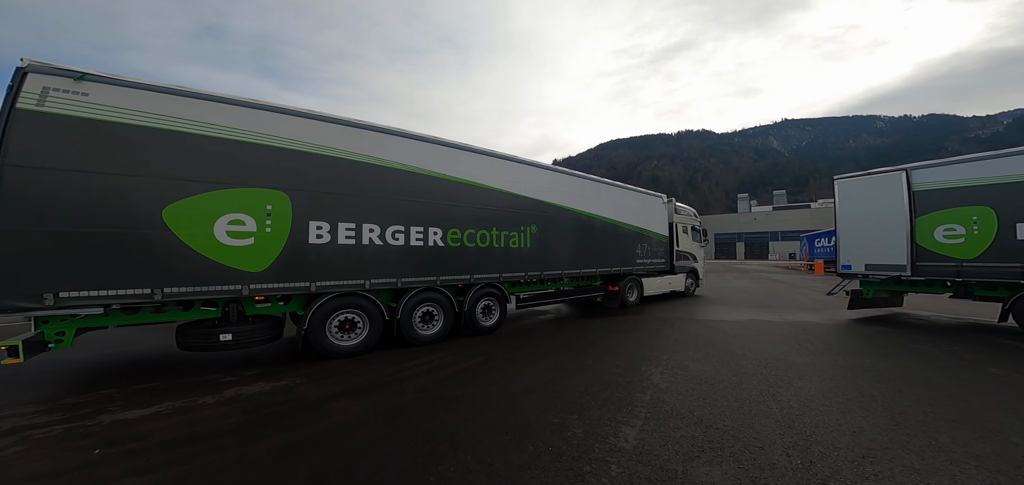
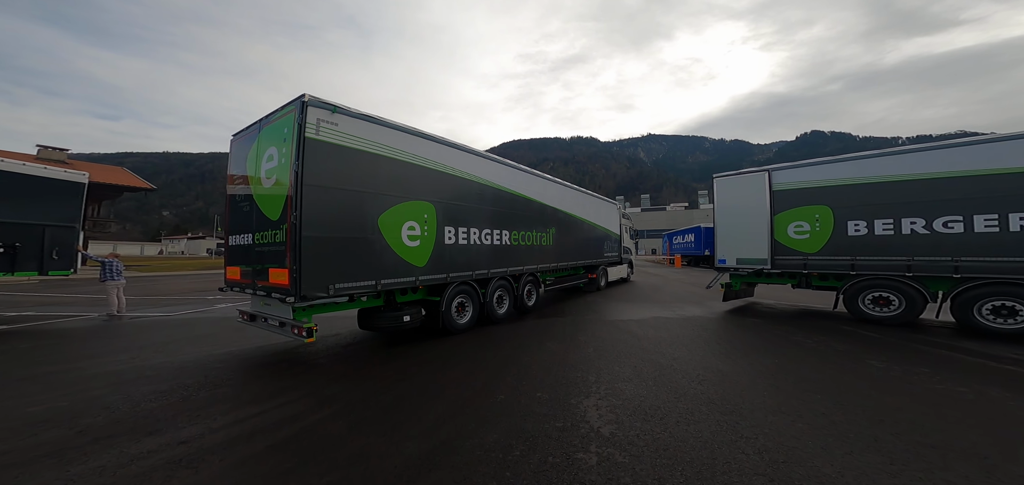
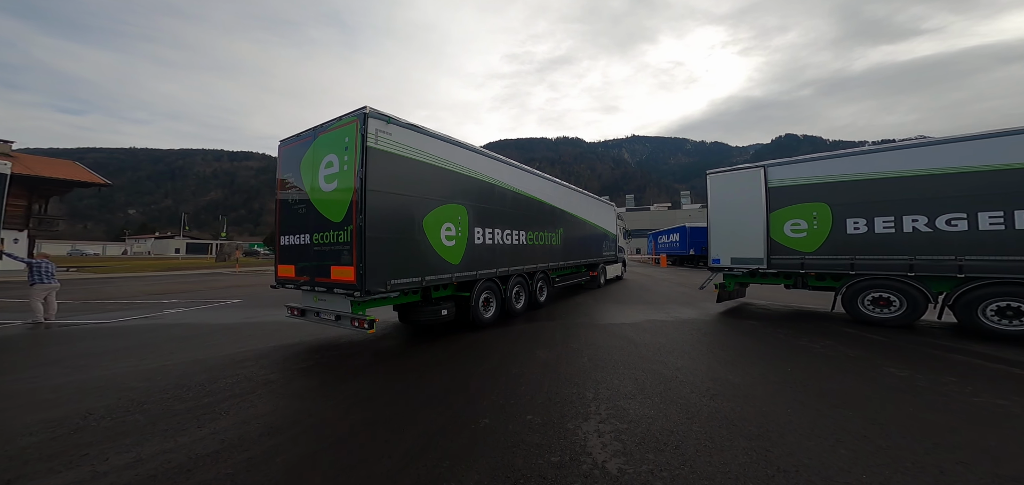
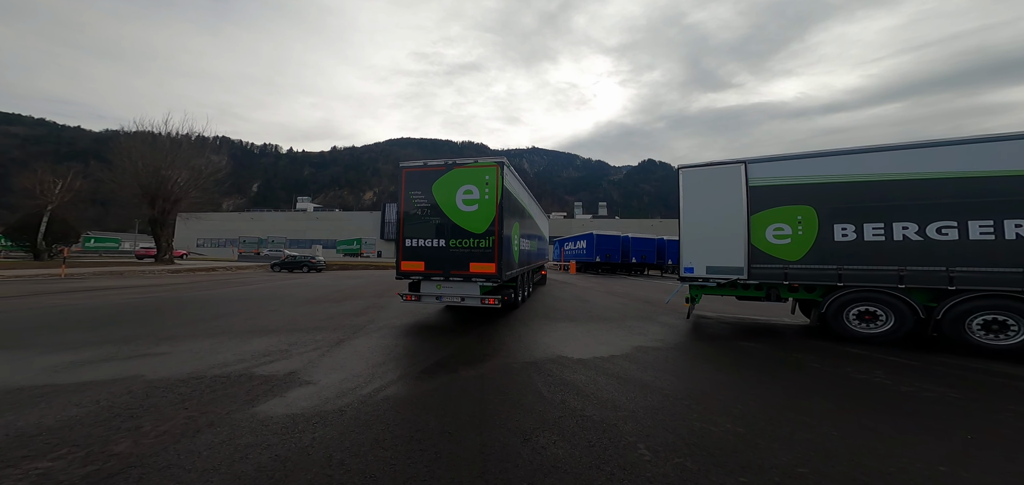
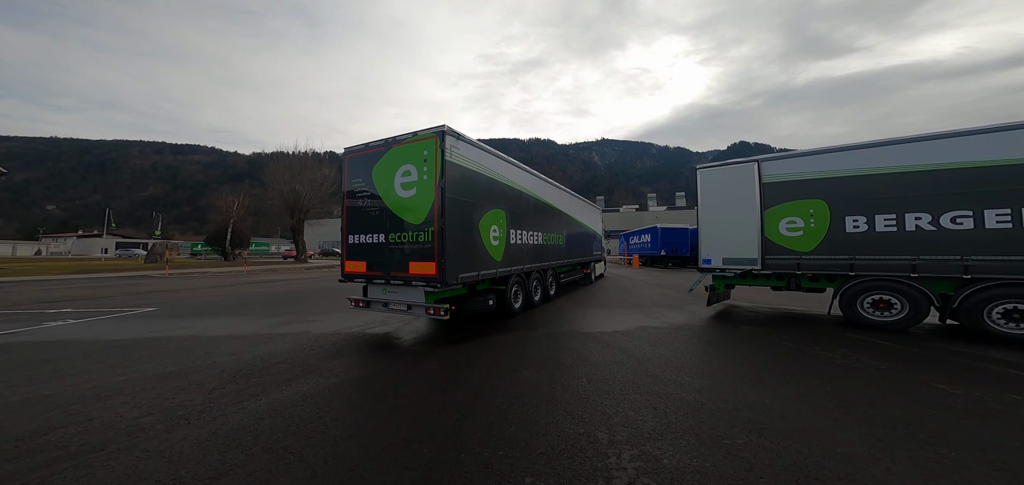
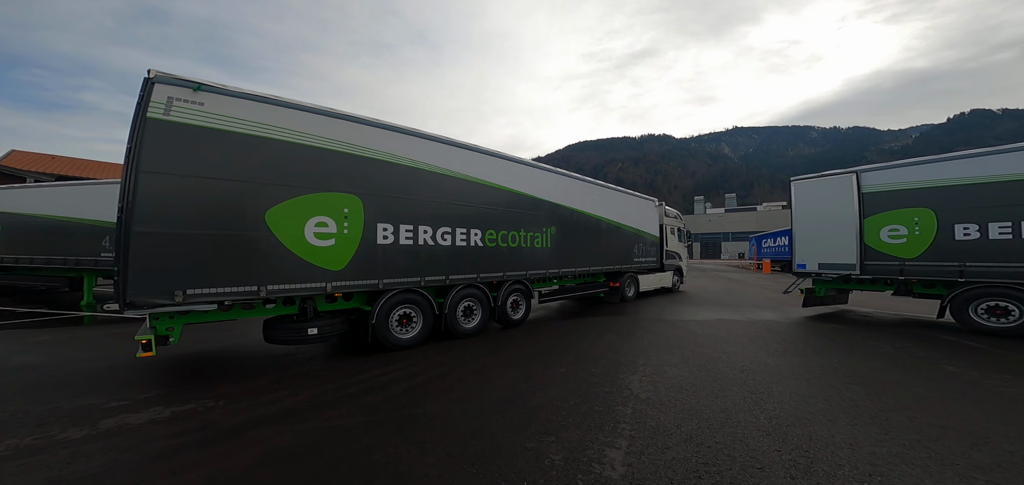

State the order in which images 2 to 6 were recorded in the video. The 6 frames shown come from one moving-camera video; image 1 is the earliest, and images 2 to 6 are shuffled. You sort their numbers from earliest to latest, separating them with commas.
6, 2, 3, 5, 4
